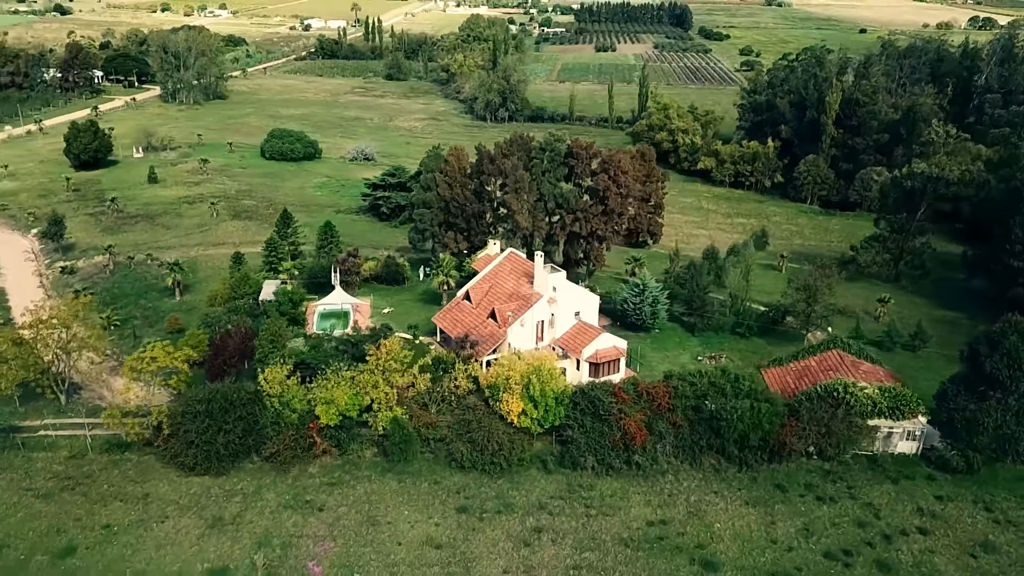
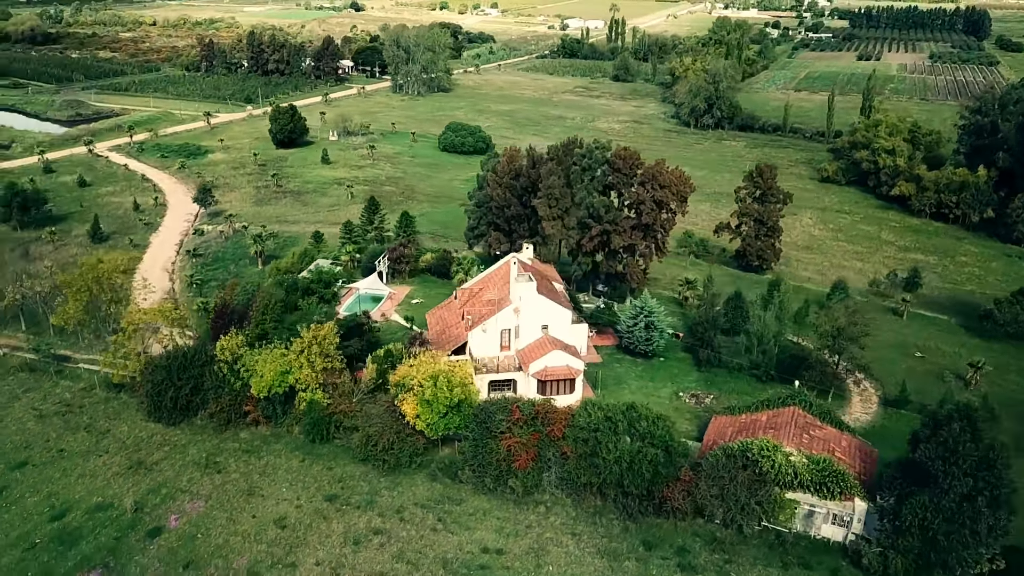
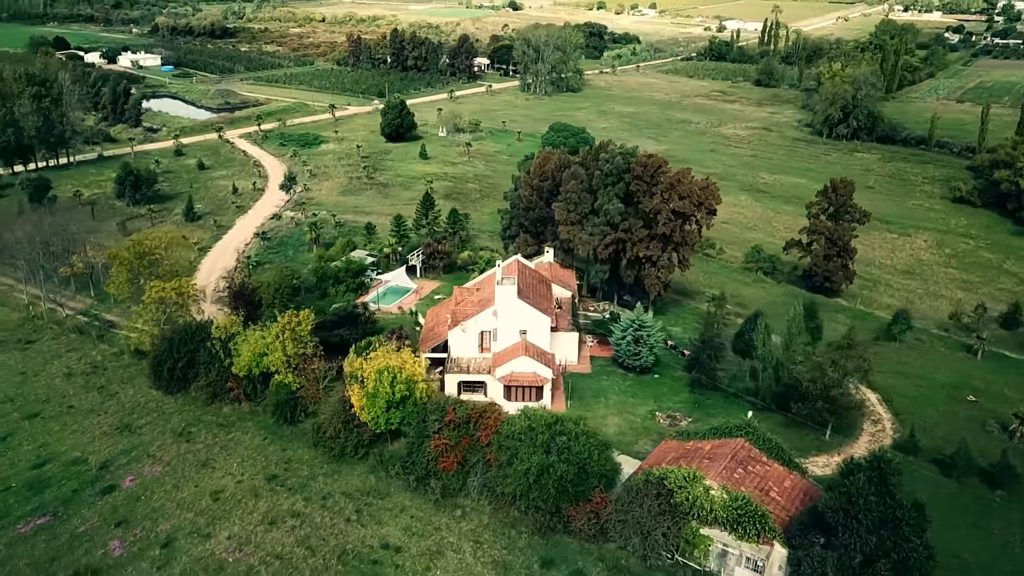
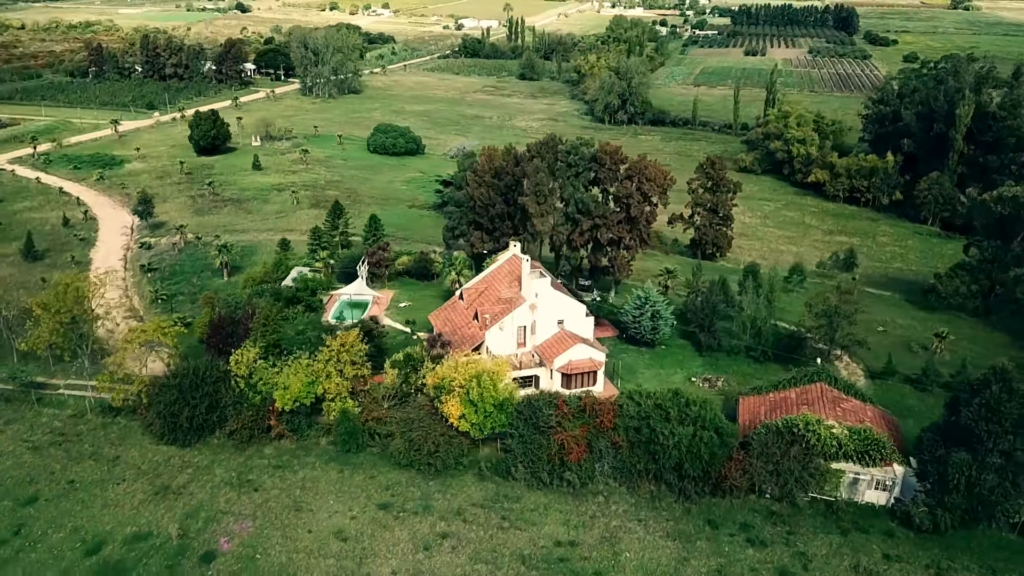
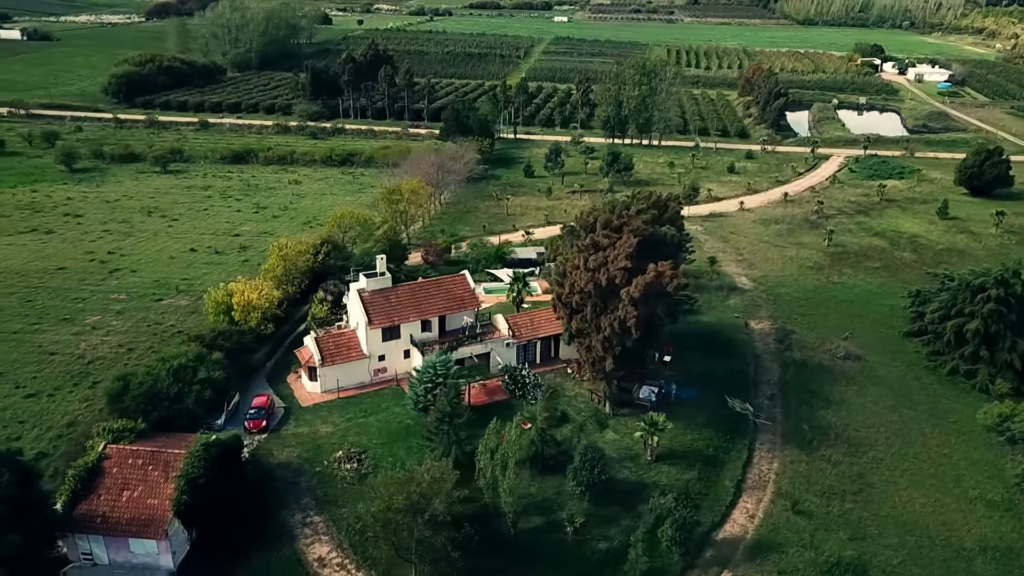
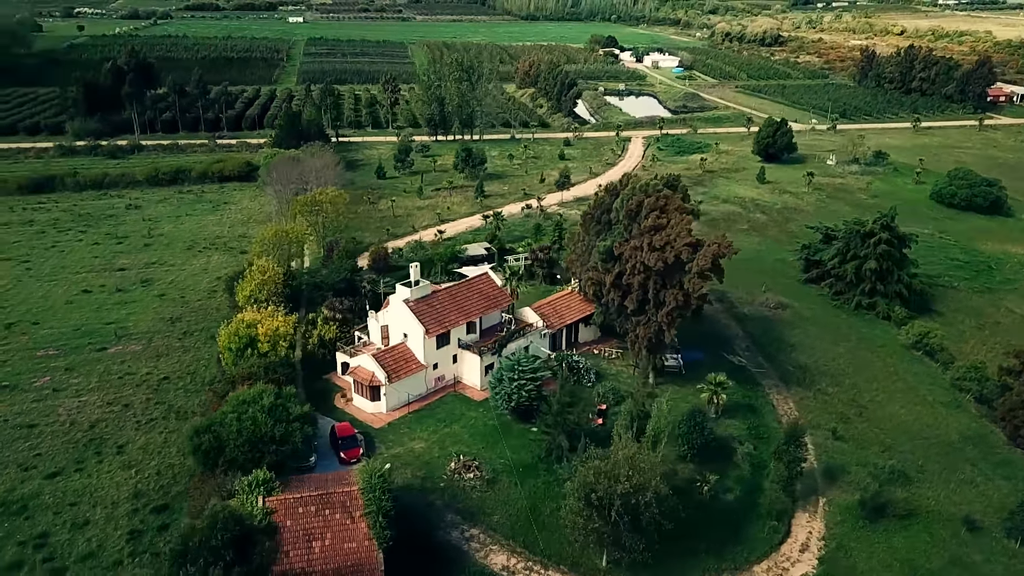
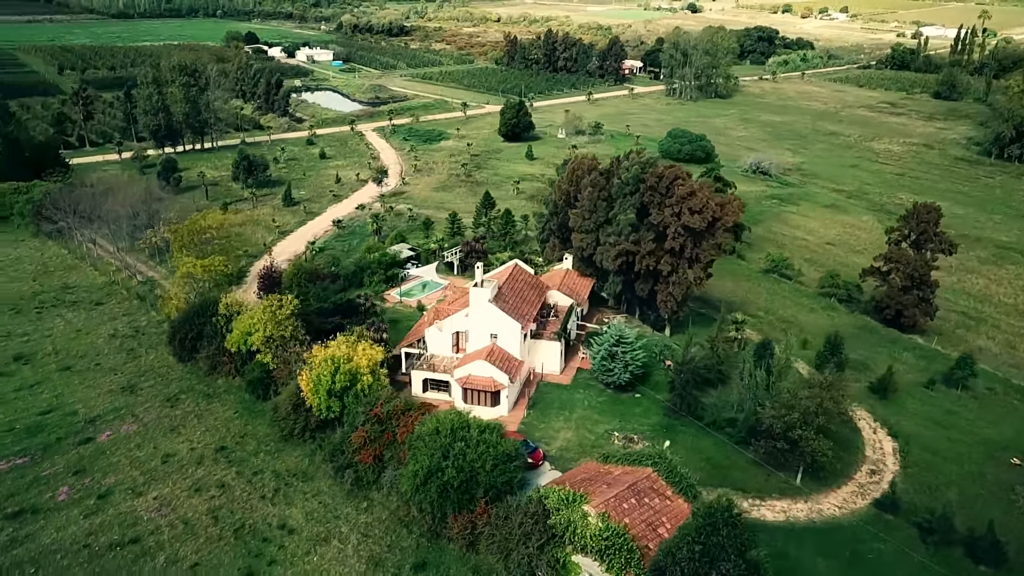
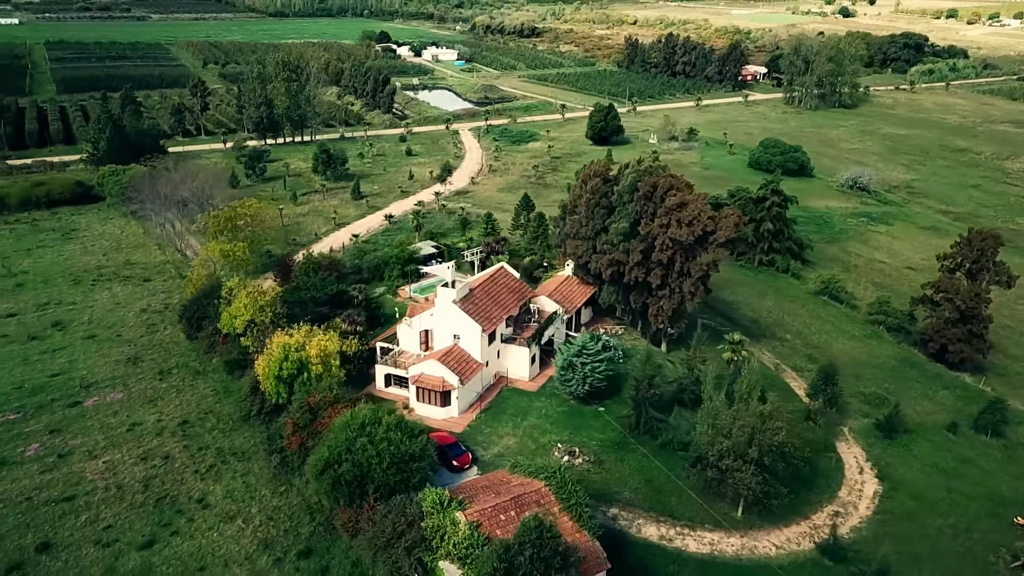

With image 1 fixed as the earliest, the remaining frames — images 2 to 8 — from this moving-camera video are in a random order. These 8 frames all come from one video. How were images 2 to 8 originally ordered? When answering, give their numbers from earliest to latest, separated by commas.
4, 2, 3, 7, 8, 6, 5
